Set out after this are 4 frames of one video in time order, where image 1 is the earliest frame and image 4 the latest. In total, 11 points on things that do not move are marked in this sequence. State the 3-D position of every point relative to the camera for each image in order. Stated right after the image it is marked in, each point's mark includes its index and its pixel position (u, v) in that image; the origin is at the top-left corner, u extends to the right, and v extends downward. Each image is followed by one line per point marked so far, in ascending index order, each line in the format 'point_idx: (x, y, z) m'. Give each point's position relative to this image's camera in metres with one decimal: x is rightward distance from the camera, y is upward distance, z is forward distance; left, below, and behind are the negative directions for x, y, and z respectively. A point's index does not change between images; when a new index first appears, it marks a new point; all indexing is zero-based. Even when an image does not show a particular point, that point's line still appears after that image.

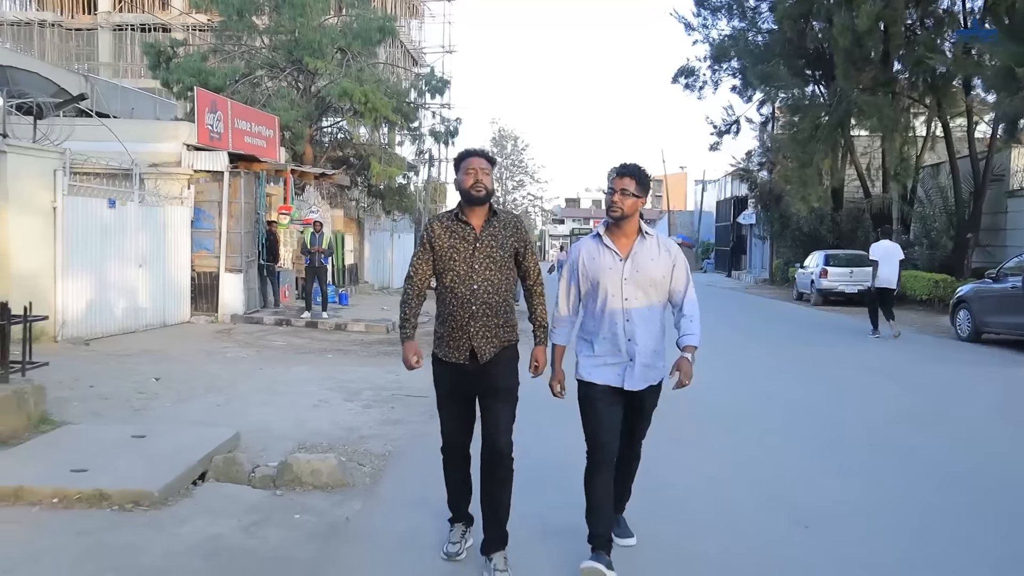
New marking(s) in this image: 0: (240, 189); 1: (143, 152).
0: (-4.9, +1.8, +15.1) m
1: (-6.3, +2.3, +14.4) m
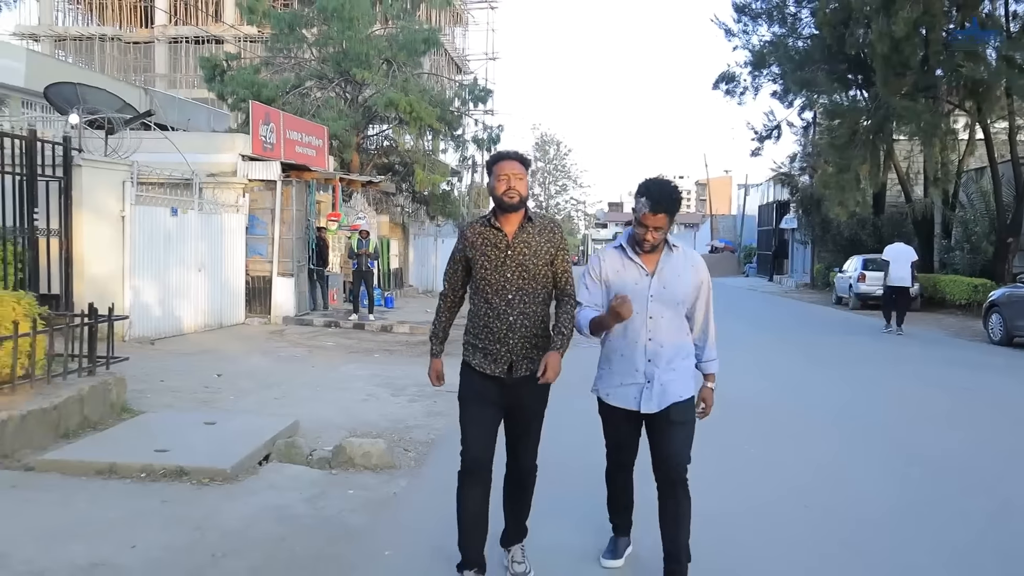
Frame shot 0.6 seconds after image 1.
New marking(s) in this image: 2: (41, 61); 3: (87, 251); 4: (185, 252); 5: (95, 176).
0: (-4.2, +1.7, +15.9) m
1: (-5.6, +2.3, +15.2) m
2: (-11.0, +5.3, +19.5) m
3: (-5.8, +0.5, +11.5) m
4: (-5.3, +0.6, +13.5) m
5: (-5.7, +1.5, +11.5) m
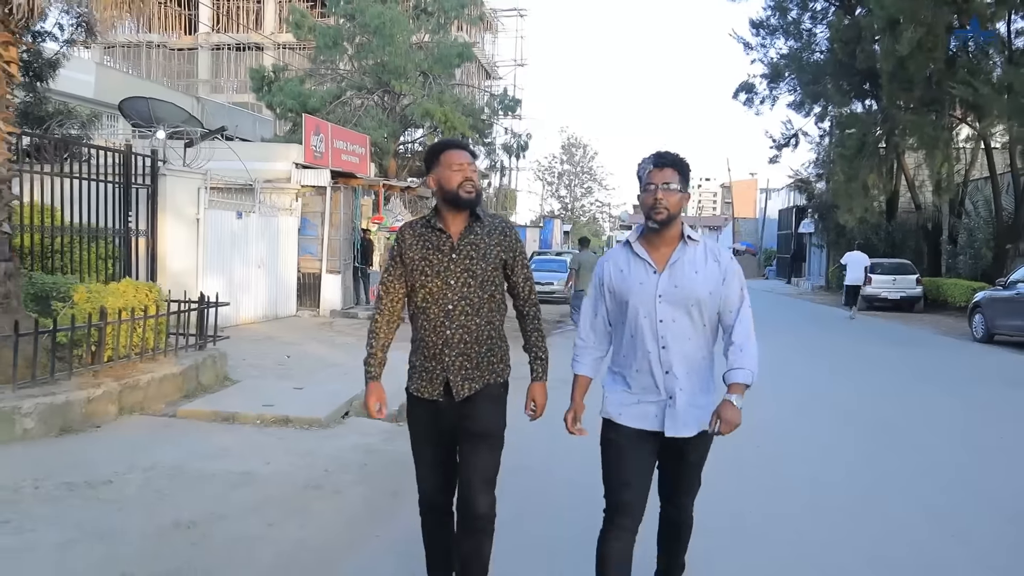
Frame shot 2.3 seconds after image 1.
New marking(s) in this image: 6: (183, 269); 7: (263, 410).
0: (-3.6, +1.8, +17.5) m
1: (-5.1, +2.4, +16.9) m
2: (-10.3, +5.5, +21.4) m
3: (-5.4, +0.6, +13.2) m
4: (-4.8, +0.7, +15.2) m
5: (-5.3, +1.6, +13.2) m
6: (-5.3, +0.3, +13.5) m
7: (-2.0, -1.0, +6.8) m
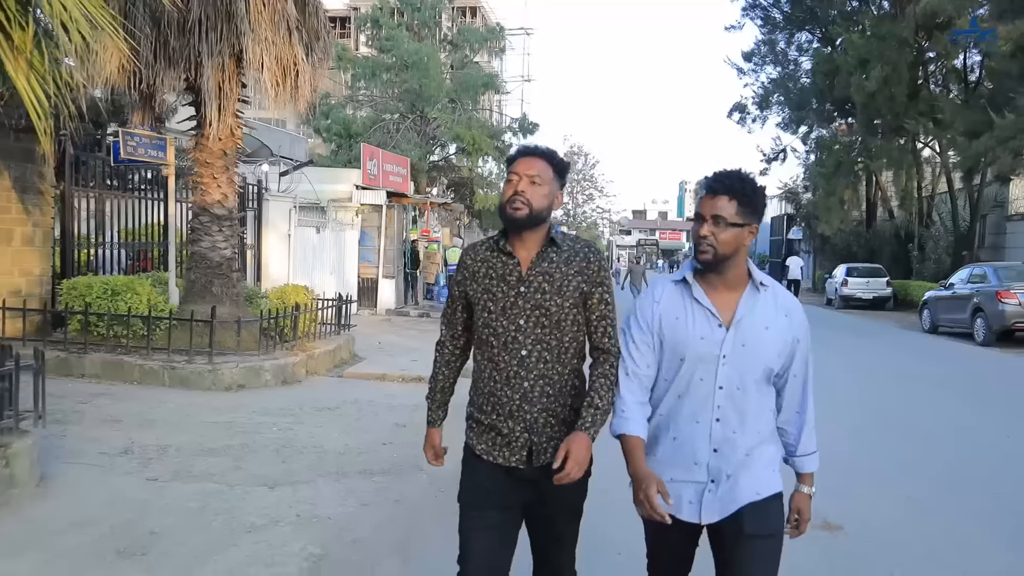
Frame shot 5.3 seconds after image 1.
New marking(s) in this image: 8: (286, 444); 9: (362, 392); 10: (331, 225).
0: (-2.9, +1.7, +20.6) m
1: (-4.4, +2.3, +20.0) m
2: (-9.6, +5.4, +24.4) m
3: (-4.7, +0.6, +16.3) m
4: (-4.1, +0.6, +18.3) m
5: (-4.6, +1.6, +16.3) m
6: (-4.6, +0.2, +16.6) m
7: (-1.3, -1.0, +9.9) m
8: (-1.8, -1.2, +6.5) m
9: (-1.6, -1.1, +8.9) m
10: (-4.0, +1.4, +18.7) m
